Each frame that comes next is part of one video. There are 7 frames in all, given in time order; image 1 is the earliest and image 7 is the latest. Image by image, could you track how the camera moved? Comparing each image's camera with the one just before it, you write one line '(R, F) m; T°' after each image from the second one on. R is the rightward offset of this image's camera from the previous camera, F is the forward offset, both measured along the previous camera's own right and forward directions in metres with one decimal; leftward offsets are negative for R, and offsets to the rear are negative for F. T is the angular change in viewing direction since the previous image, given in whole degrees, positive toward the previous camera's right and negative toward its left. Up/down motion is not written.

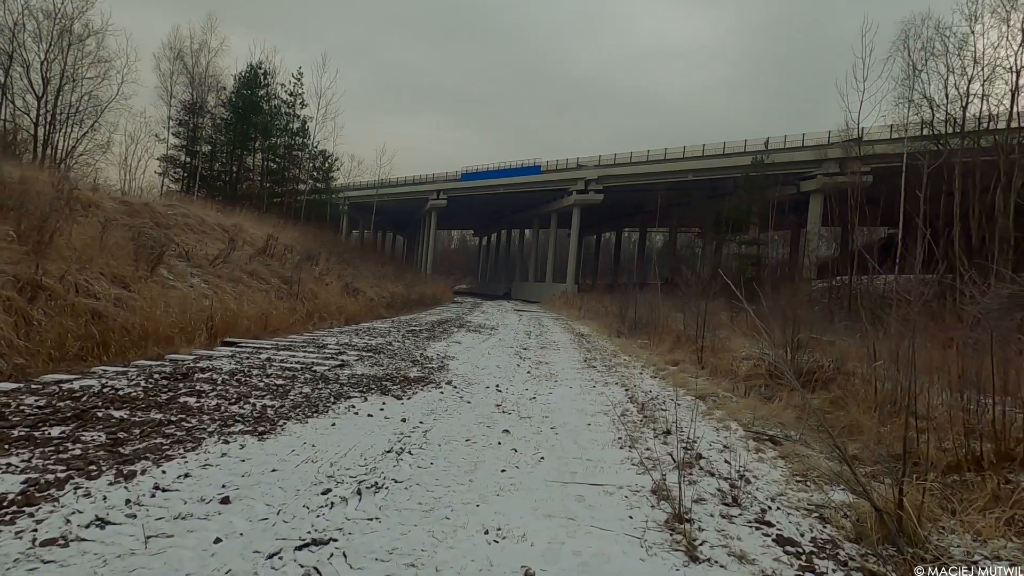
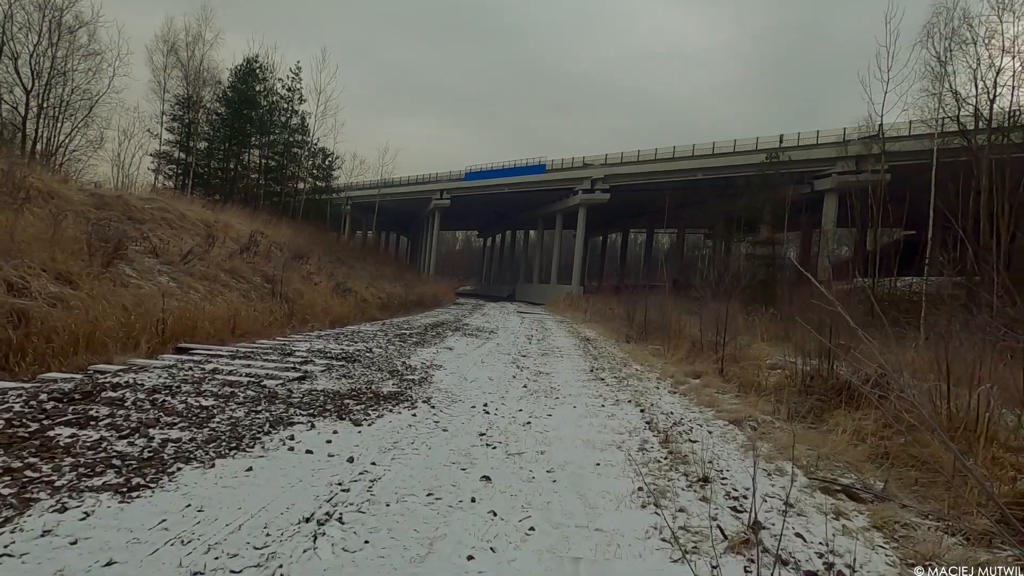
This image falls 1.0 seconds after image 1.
(+0.1, +1.1) m; -1°
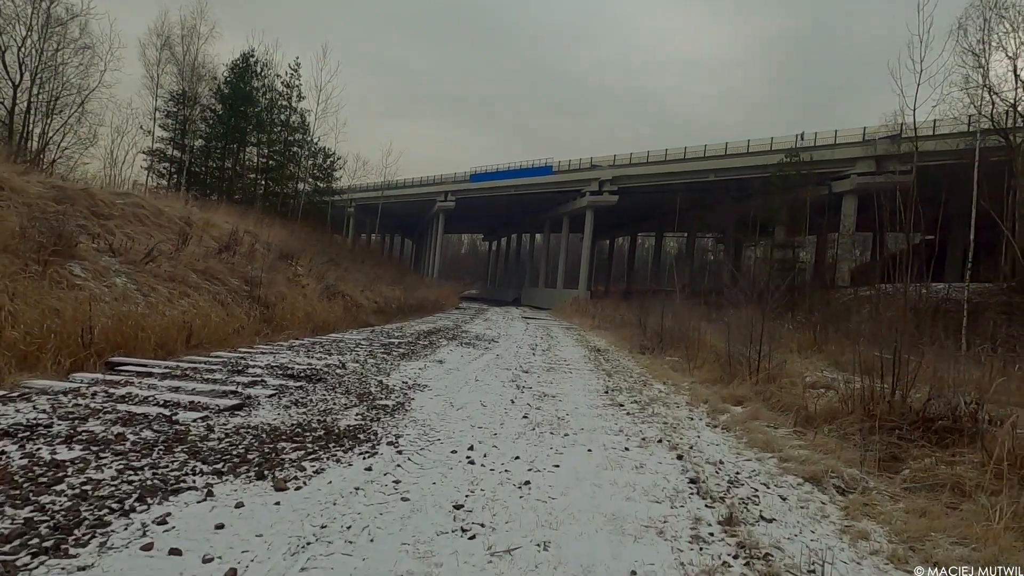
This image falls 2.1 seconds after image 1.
(+0.1, +1.3) m; -1°
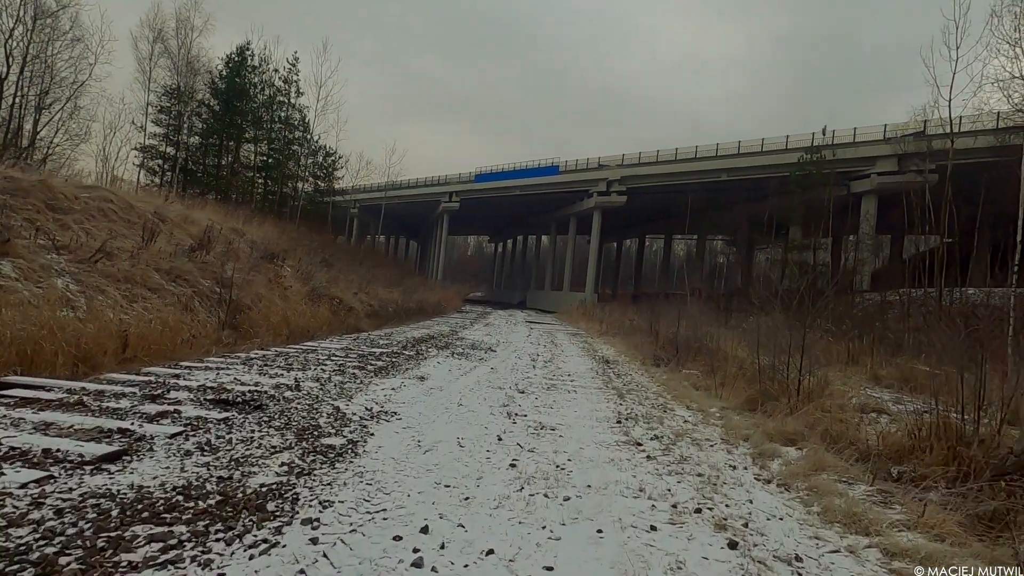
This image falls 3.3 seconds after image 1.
(+0.2, +1.2) m; -1°
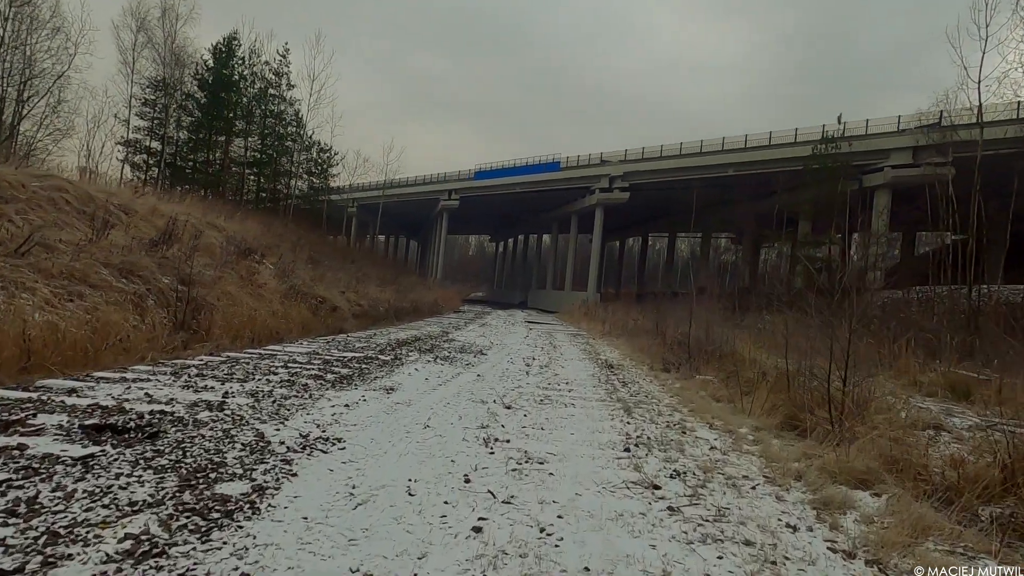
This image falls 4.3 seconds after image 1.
(+0.2, +1.2) m; 0°
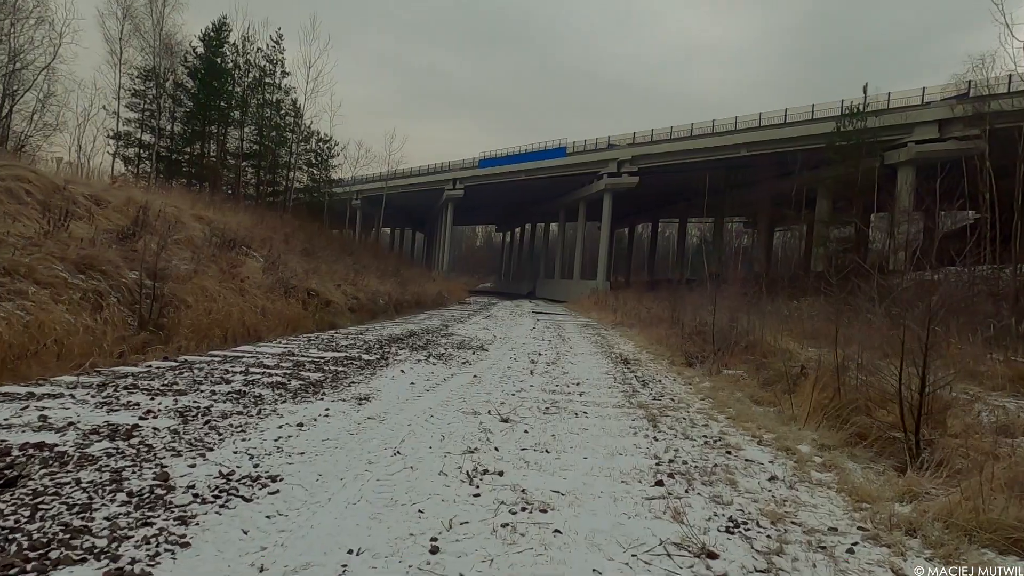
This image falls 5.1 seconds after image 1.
(+0.1, +1.1) m; -1°
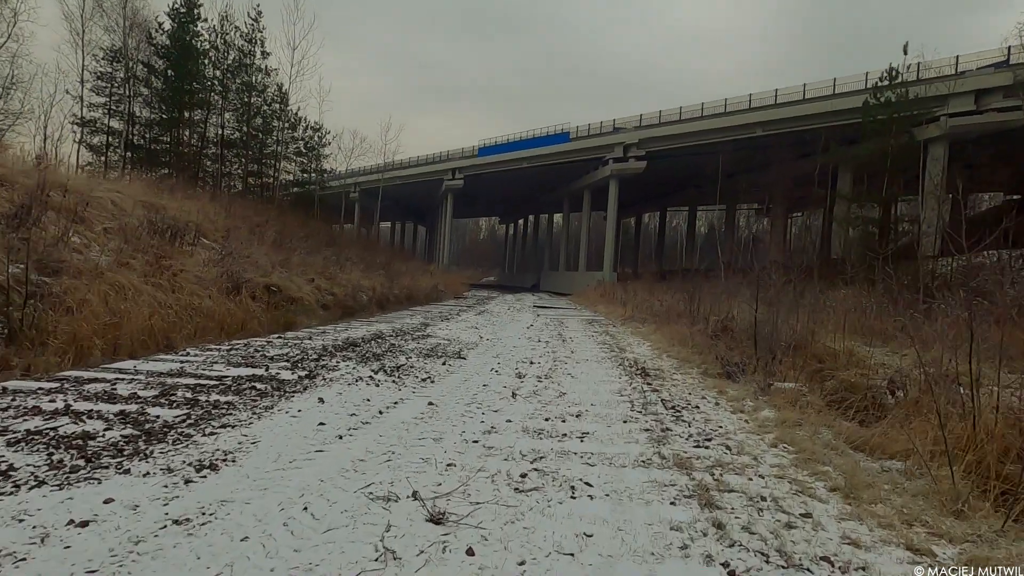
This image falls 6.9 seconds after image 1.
(+0.3, +2.1) m; -1°
